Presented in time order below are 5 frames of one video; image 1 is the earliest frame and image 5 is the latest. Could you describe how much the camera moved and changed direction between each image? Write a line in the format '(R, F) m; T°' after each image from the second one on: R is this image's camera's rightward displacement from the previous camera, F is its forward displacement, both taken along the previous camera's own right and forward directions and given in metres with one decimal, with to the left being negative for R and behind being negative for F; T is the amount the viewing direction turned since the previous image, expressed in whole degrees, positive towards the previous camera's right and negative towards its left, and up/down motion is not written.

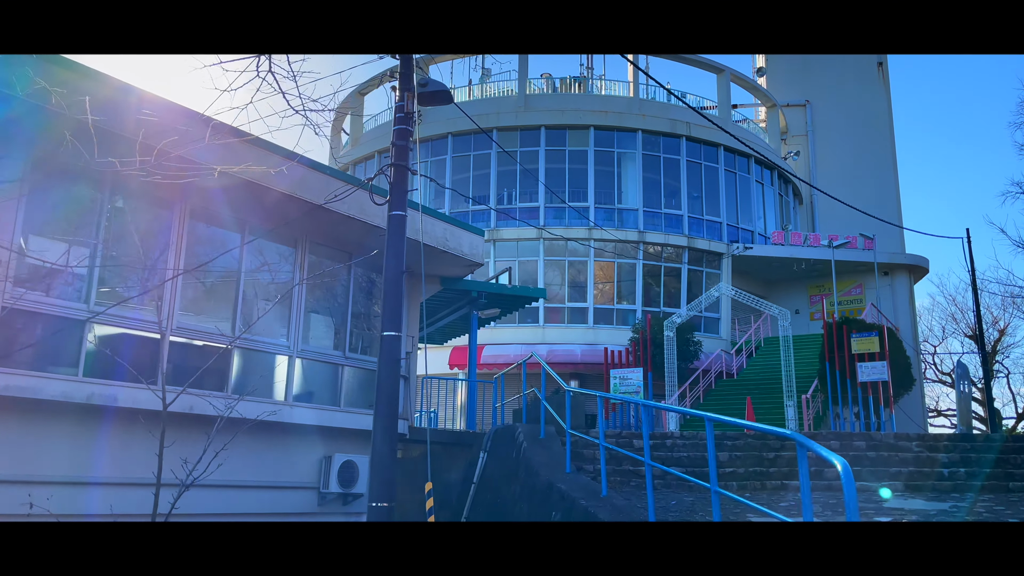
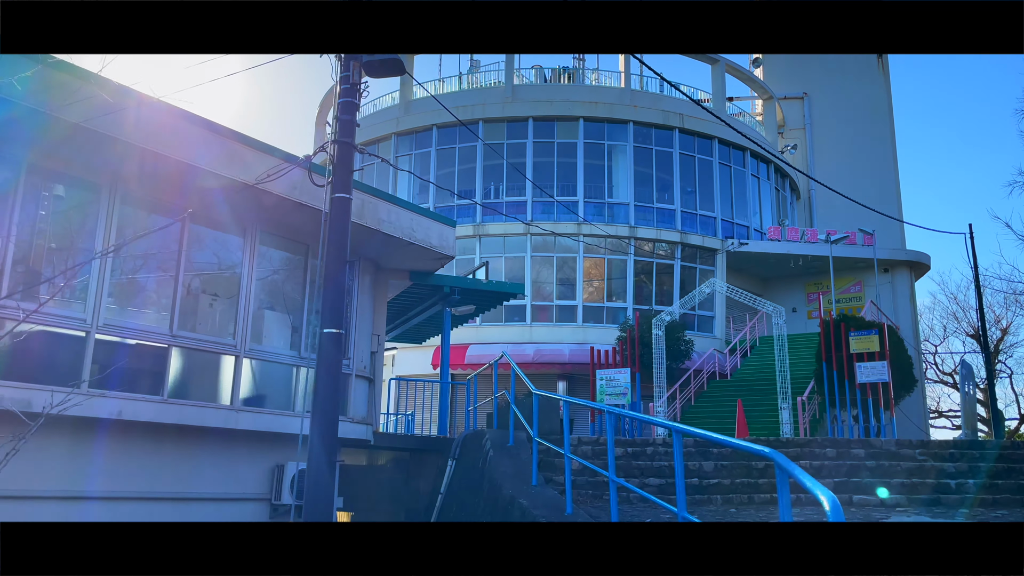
(+0.3, +0.7) m; 0°
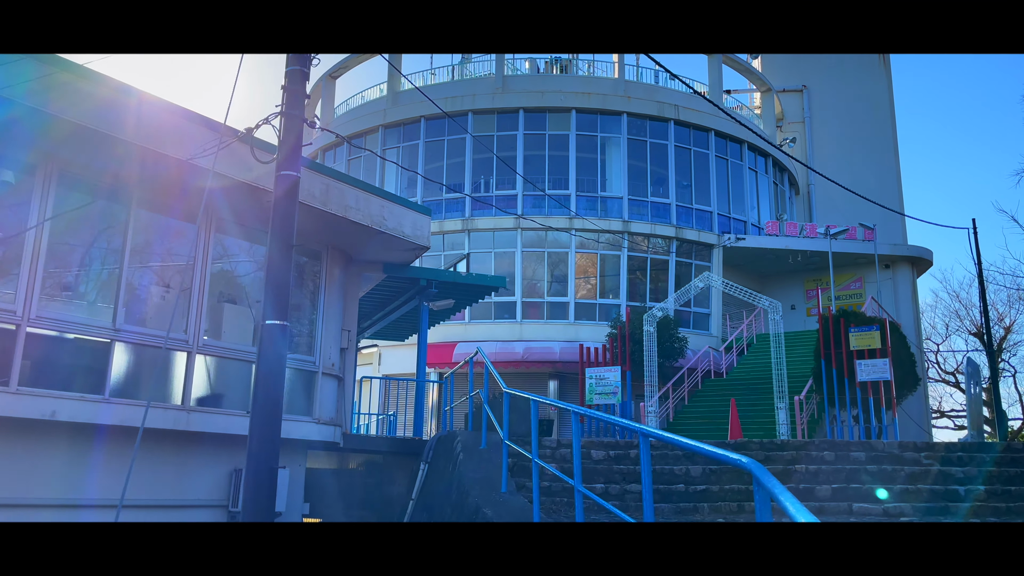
(+0.2, +0.5) m; 0°
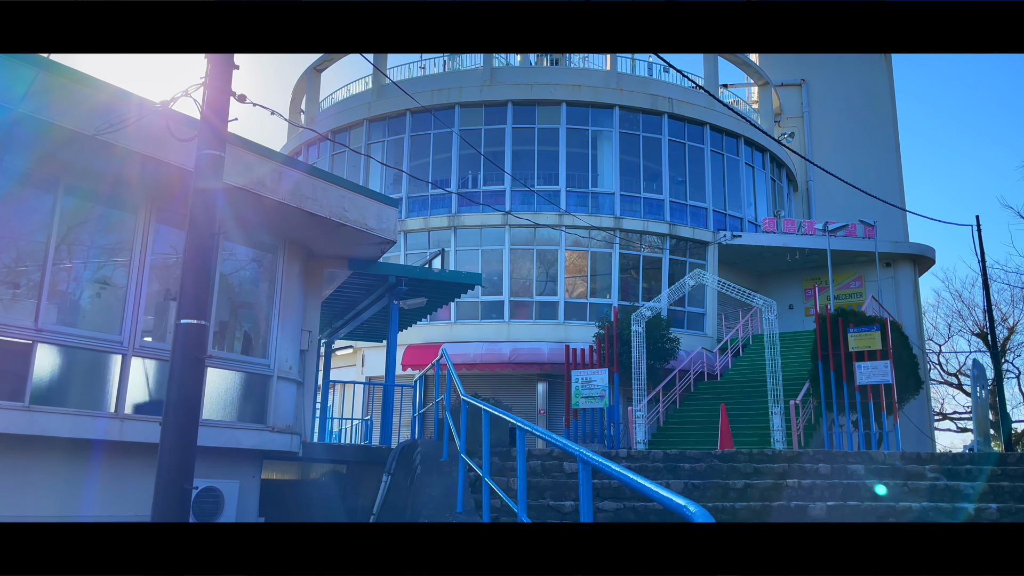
(+0.3, +0.6) m; 0°
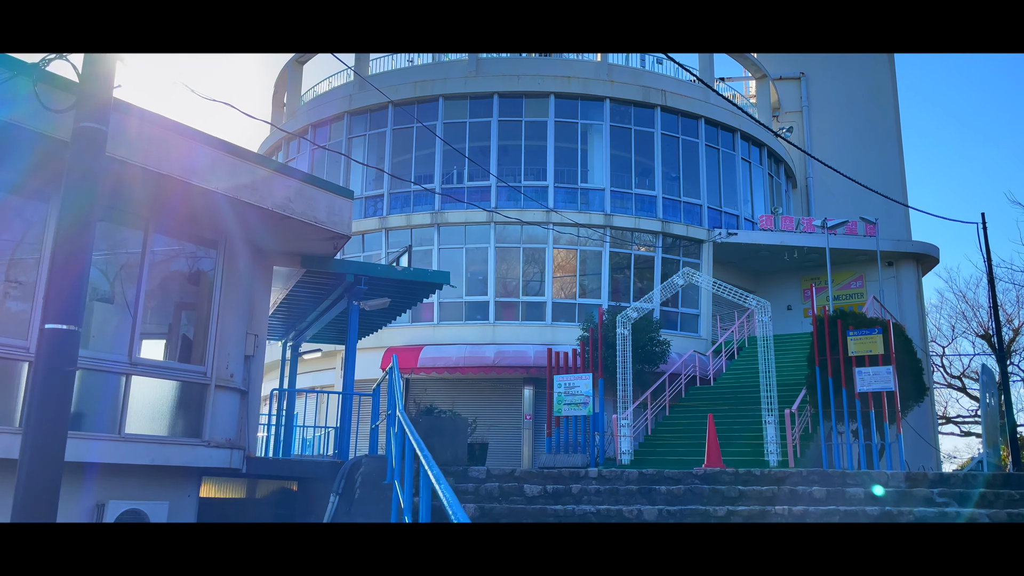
(+0.3, +0.7) m; 0°
